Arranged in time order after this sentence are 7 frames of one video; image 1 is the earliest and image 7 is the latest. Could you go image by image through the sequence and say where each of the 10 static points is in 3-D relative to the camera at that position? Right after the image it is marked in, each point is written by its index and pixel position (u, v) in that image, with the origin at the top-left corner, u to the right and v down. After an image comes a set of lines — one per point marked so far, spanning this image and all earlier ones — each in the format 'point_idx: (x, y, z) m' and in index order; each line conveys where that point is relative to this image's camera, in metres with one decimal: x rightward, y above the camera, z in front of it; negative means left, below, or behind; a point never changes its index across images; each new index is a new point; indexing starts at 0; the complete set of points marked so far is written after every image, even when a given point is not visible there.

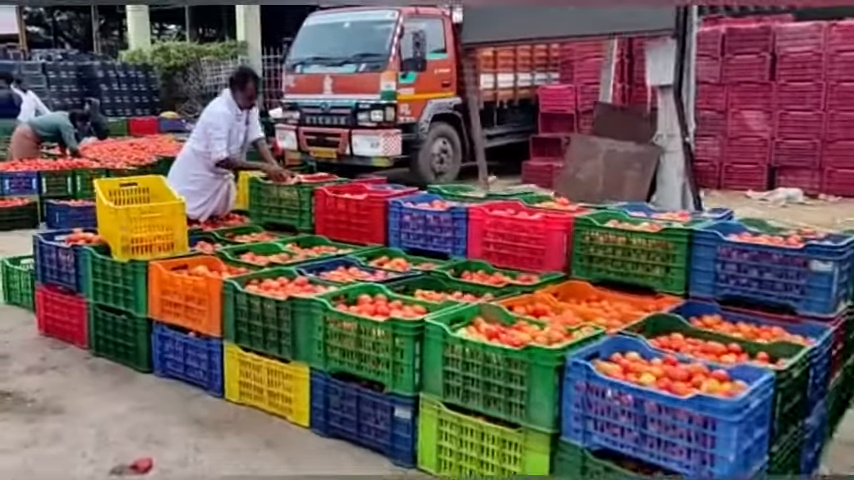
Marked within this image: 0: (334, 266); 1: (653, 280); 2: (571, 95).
0: (-0.7, -0.2, +5.0) m
1: (+1.4, -0.3, +4.2) m
2: (+3.0, +3.0, +13.8) m
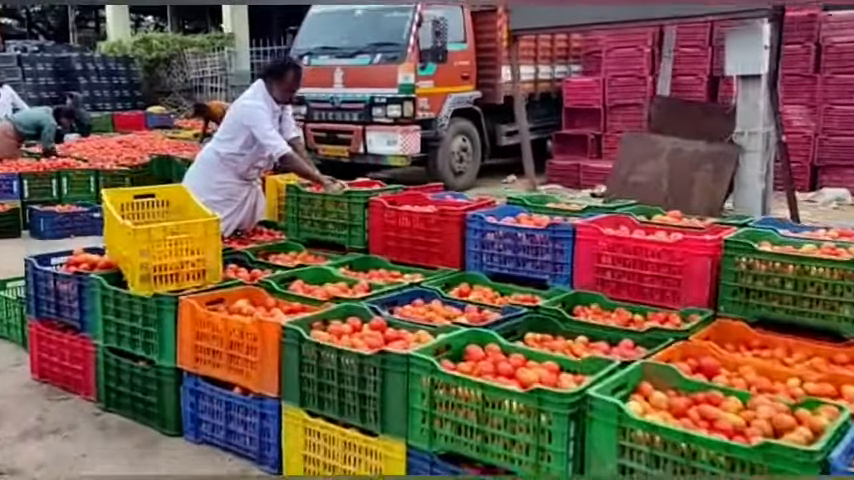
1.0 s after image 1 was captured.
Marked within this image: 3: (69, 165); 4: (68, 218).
0: (-0.1, -0.4, +4.0) m
1: (+2.1, -0.4, +3.3) m
2: (+3.3, +2.9, +12.9) m
3: (-5.5, +1.2, +10.3) m
4: (-5.0, +0.3, +9.3) m
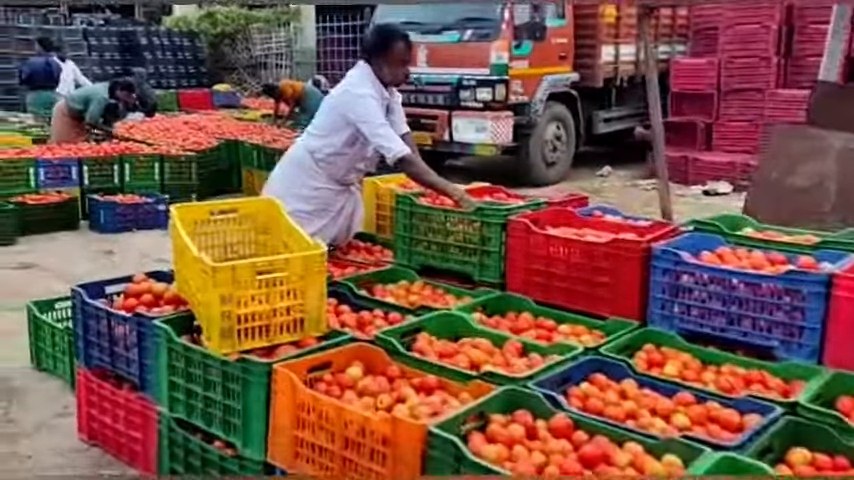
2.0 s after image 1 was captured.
0: (+0.7, -0.6, +2.8) m
1: (+2.8, -0.7, +2.0) m
2: (+4.9, +2.9, +11.3) m
3: (-4.2, +1.3, +9.5) m
4: (-3.8, +0.4, +8.5) m
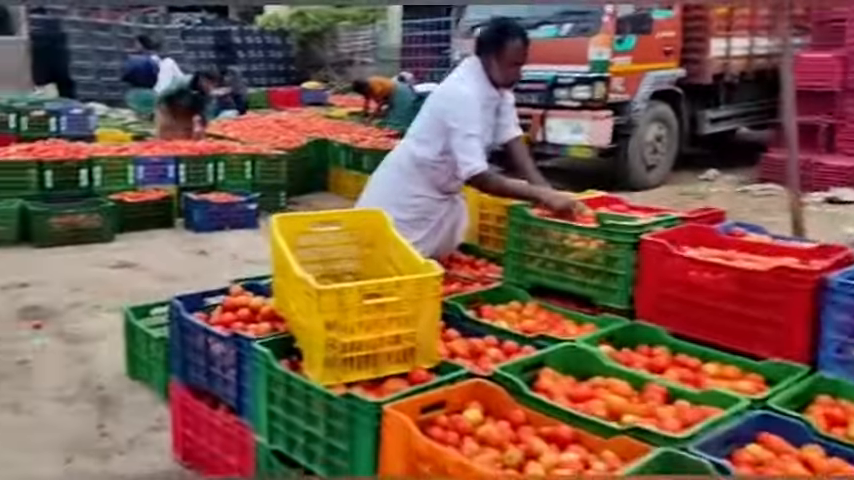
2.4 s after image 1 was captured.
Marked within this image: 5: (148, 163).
0: (+1.1, -0.7, +2.3) m
1: (+3.1, -0.9, +1.3) m
2: (+6.4, +2.7, +10.3) m
3: (-2.9, +1.3, +9.5) m
4: (-2.6, +0.4, +8.5) m
5: (-3.7, +1.0, +8.8) m
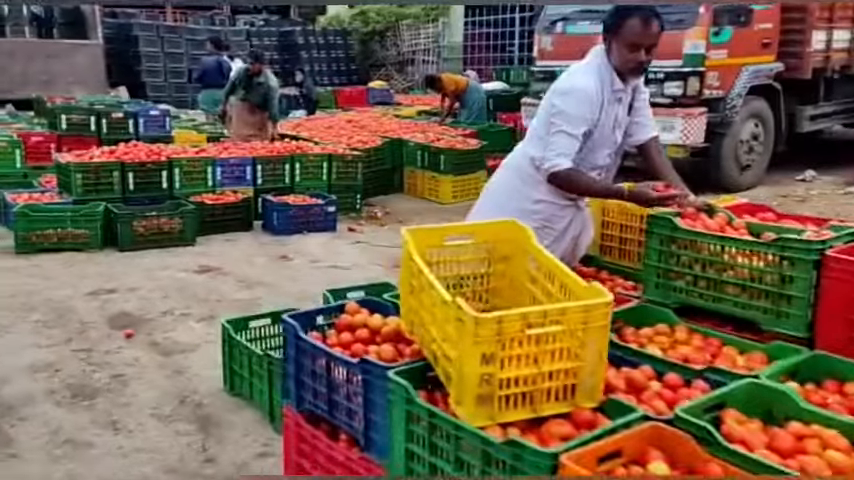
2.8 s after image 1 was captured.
0: (+1.7, -0.8, +1.9) m
1: (+3.6, -1.0, +0.7) m
2: (+7.6, +2.6, +9.4) m
3: (-1.8, +1.3, +9.4) m
4: (-1.6, +0.4, +8.3) m
5: (-2.6, +1.0, +8.7) m
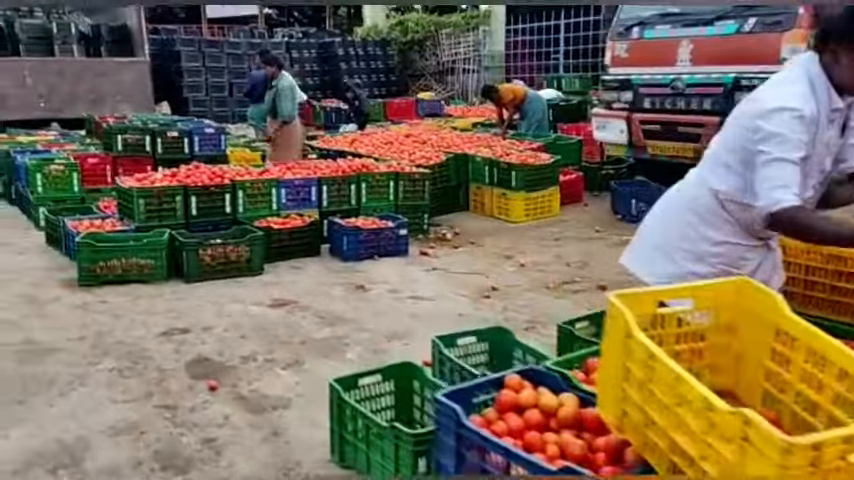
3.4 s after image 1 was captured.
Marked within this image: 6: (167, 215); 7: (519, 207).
0: (+2.3, -0.9, +1.2) m
1: (+4.2, -1.1, -0.1) m
2: (+8.5, +2.4, +8.5) m
3: (-0.8, +1.0, +8.9) m
4: (-0.6, +0.1, +7.7) m
5: (-1.7, +0.7, +8.2) m
6: (-3.0, +0.3, +7.5) m
7: (+1.3, +0.5, +9.5) m
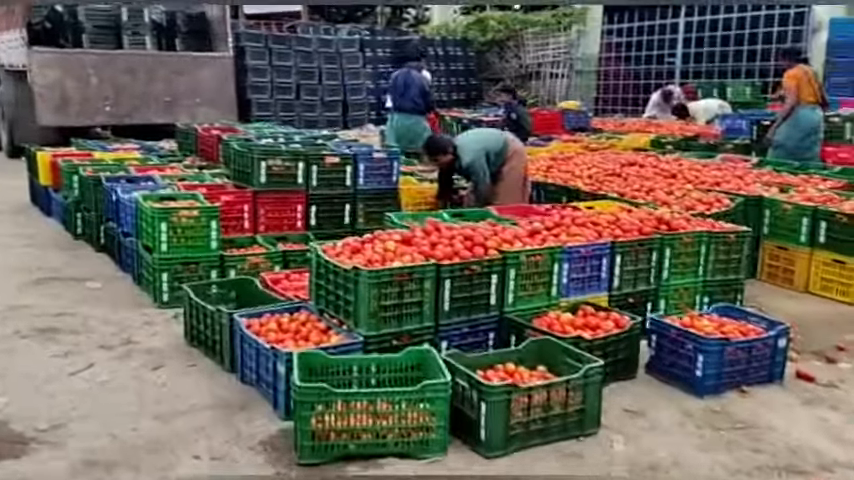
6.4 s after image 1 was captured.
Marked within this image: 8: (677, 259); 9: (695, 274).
0: (+5.0, -1.8, -2.0) m
1: (+6.8, -2.0, -3.3) m
2: (+11.4, +1.4, +5.2) m
3: (+2.1, +0.2, +5.8) m
4: (+2.2, -0.8, +4.6) m
5: (+1.2, -0.1, +5.1) m
6: (-0.1, -0.5, +4.5) m
7: (+4.2, -0.4, +6.4) m
8: (+2.1, -0.2, +5.6) m
9: (+2.3, -0.3, +5.7) m
